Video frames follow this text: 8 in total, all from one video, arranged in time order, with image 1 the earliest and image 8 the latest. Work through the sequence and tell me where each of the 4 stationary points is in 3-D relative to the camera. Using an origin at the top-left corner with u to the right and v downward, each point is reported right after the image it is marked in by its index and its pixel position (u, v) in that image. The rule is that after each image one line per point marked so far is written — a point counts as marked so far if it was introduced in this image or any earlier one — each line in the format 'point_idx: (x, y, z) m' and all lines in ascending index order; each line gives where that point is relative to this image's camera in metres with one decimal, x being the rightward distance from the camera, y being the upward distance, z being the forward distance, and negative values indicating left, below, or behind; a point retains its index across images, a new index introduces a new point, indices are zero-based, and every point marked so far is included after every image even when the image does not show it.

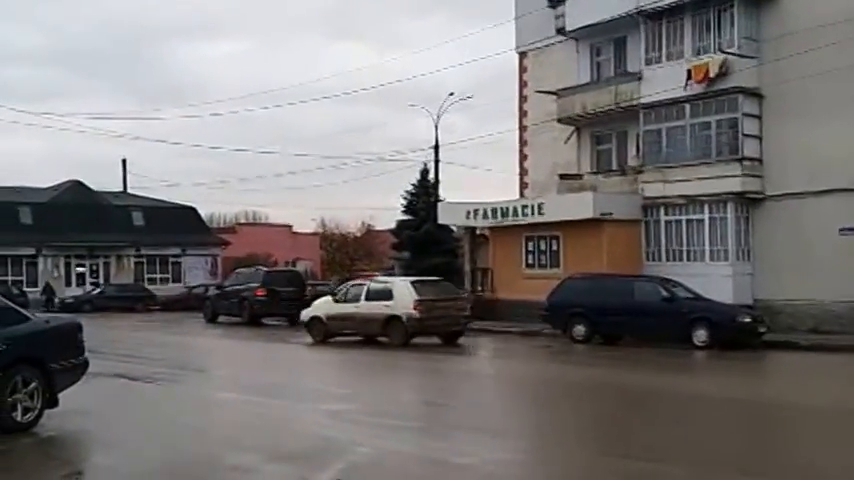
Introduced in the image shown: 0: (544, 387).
0: (+1.7, -2.1, +14.0) m
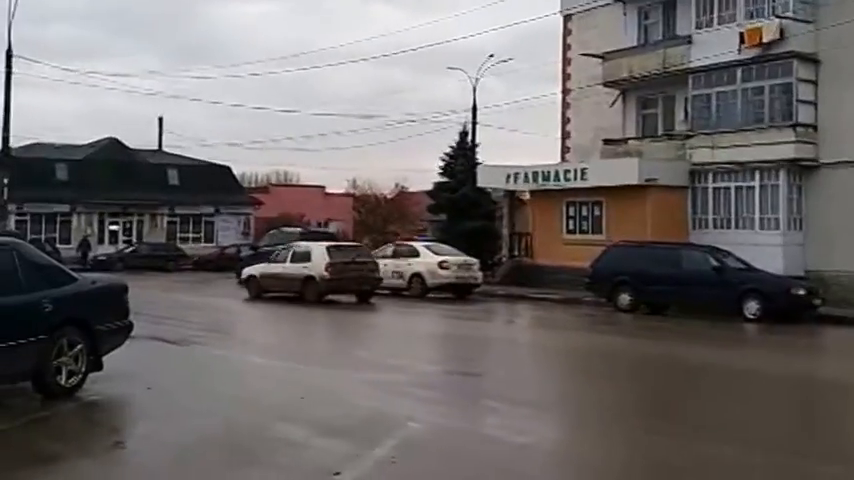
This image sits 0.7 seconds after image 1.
0: (+2.4, -1.6, +13.6) m
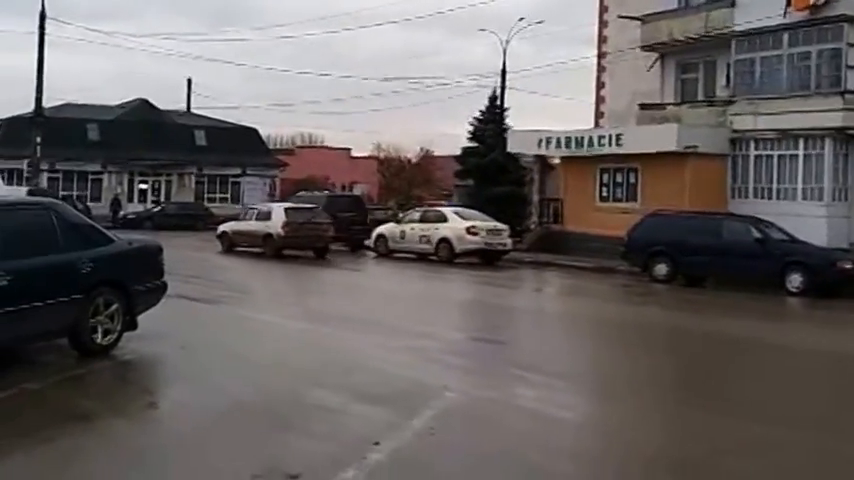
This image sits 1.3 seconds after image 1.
0: (+2.8, -1.2, +13.2) m
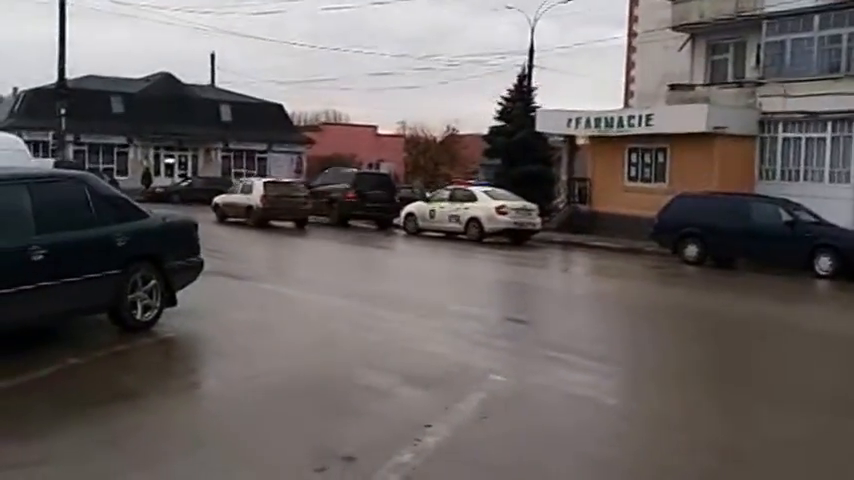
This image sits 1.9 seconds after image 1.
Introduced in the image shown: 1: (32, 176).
0: (+3.2, -0.9, +13.2) m
1: (-2.8, +0.4, +6.8) m
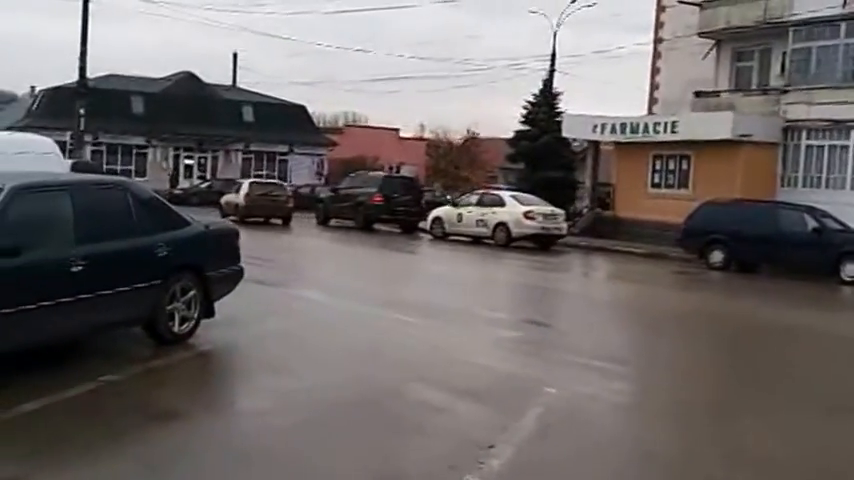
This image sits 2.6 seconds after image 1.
0: (+3.6, -1.0, +13.2) m
1: (-2.5, +0.4, +7.0) m
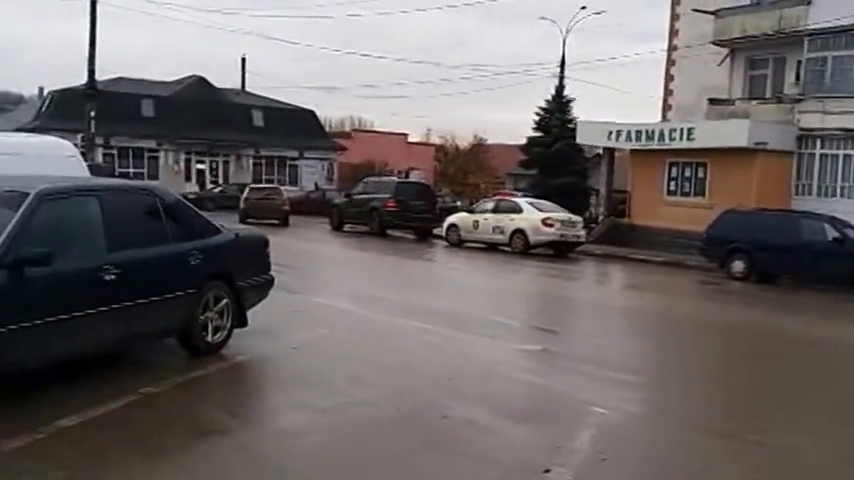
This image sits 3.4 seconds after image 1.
0: (+3.9, -1.2, +13.2) m
1: (-2.3, +0.3, +6.9) m
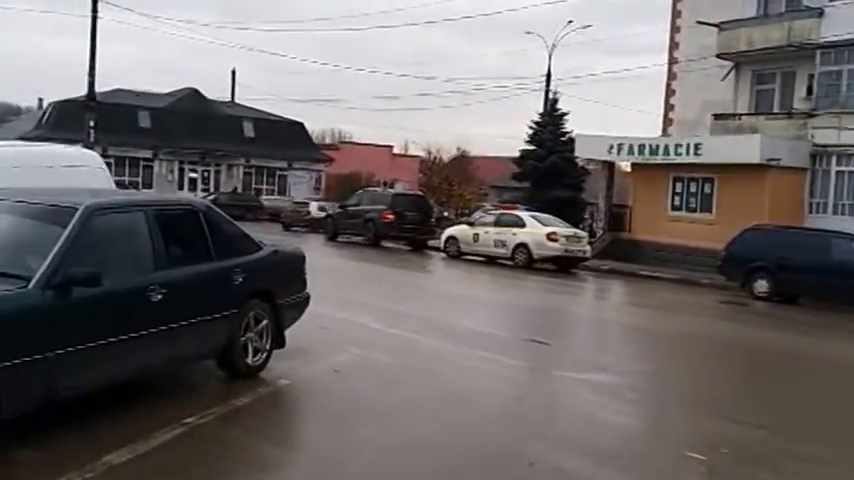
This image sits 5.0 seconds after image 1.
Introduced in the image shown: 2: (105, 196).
0: (+4.1, -1.4, +12.7) m
1: (-1.8, +0.3, +6.3) m
2: (-2.1, +0.3, +6.1) m
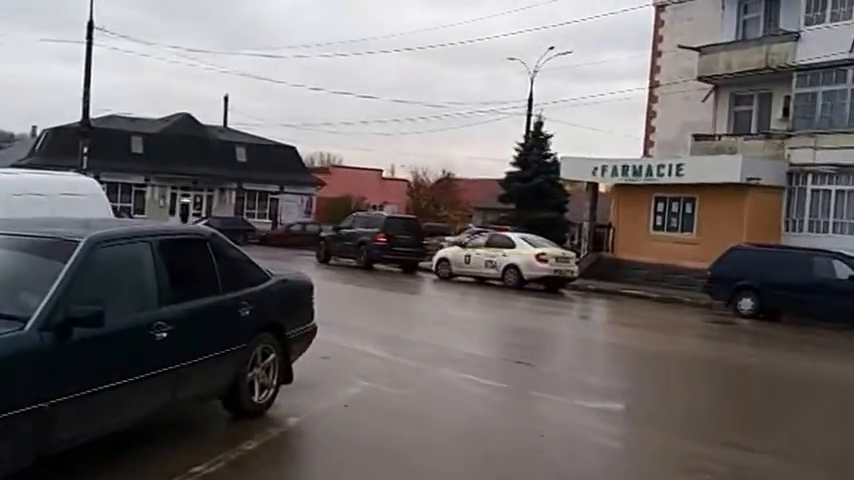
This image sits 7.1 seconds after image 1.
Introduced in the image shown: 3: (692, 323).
0: (+4.0, -1.7, +13.1) m
1: (-1.8, +0.1, +6.6) m
2: (-2.1, +0.1, +6.4) m
3: (+4.6, -1.5, +17.4) m
